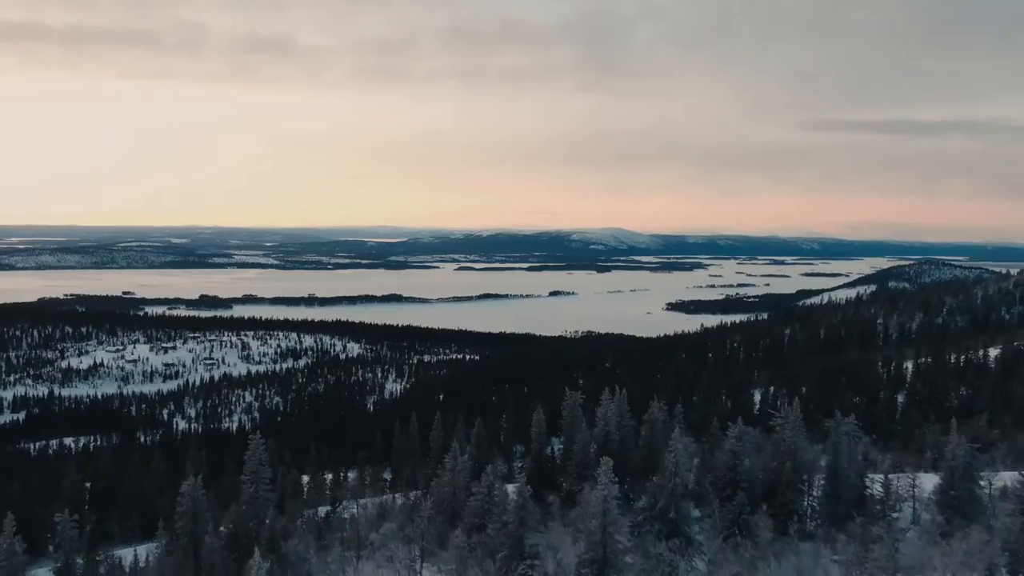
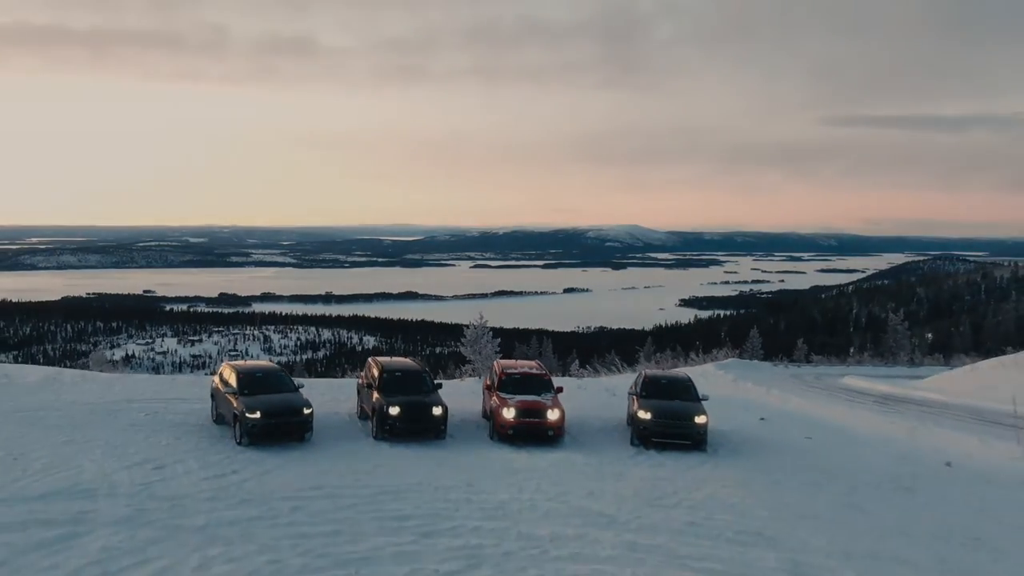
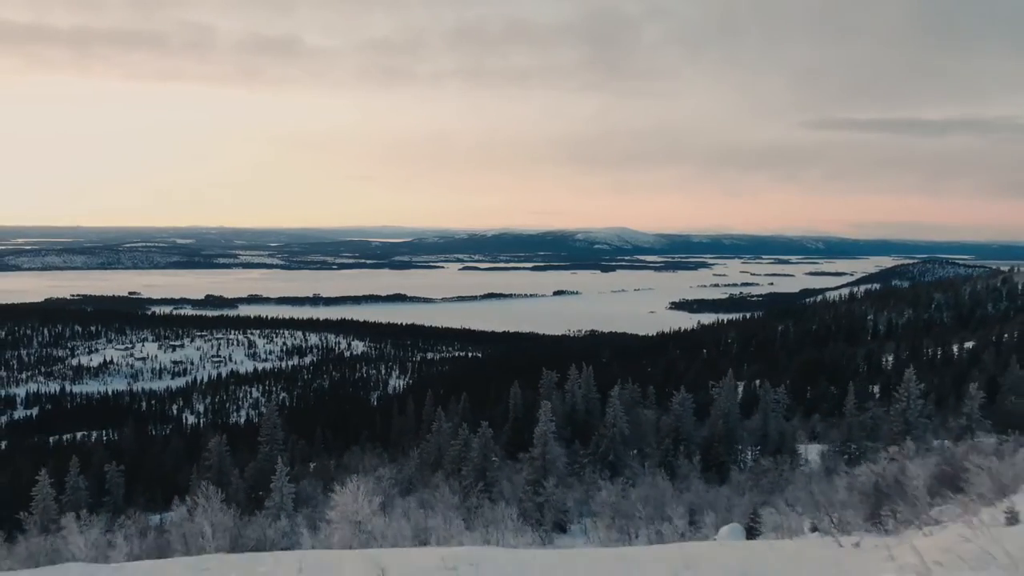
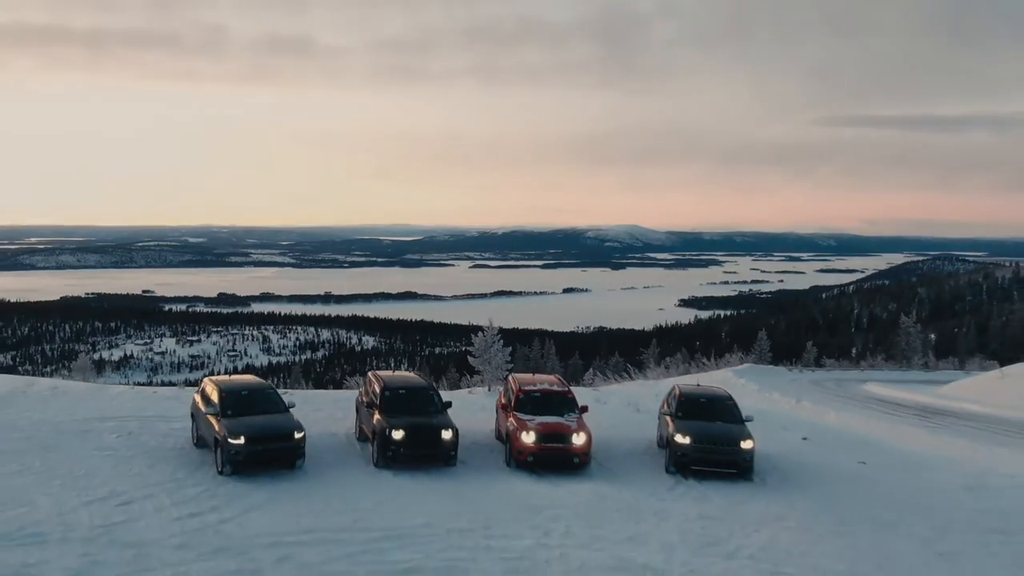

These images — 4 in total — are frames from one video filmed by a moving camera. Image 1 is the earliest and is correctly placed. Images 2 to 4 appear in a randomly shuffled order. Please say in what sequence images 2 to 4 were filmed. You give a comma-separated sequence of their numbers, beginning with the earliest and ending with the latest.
3, 4, 2
